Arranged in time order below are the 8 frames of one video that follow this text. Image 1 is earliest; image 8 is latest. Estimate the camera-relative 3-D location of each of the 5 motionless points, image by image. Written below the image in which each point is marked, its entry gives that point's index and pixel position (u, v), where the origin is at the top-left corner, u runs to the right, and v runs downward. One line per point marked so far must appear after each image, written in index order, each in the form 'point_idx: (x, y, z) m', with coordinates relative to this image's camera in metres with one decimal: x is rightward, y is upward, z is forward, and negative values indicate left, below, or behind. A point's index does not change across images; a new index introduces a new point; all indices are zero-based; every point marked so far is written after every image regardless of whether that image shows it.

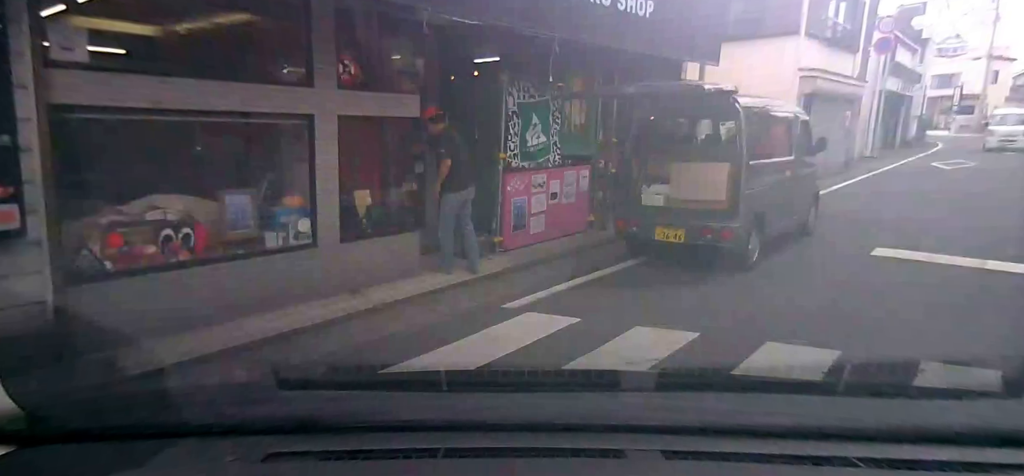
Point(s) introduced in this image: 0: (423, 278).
0: (-0.9, -0.5, +6.5) m
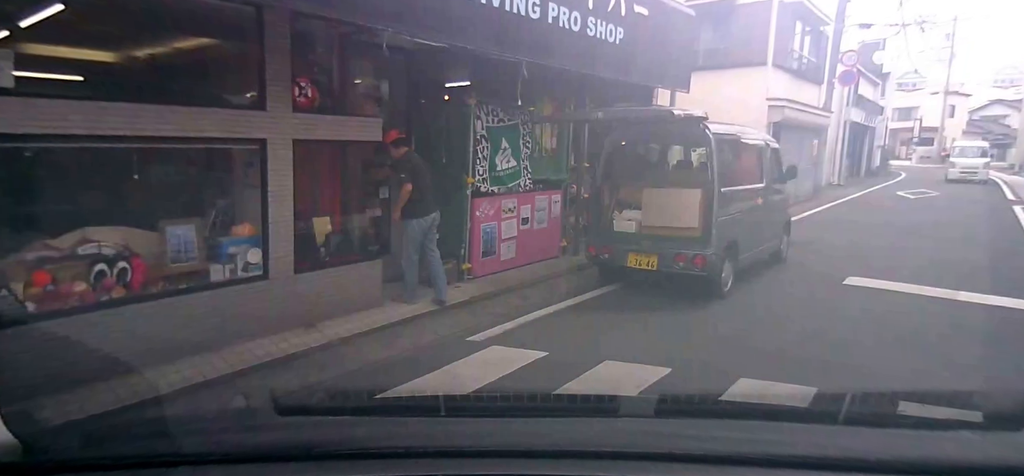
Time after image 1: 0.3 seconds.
0: (-1.2, -0.8, +6.2) m
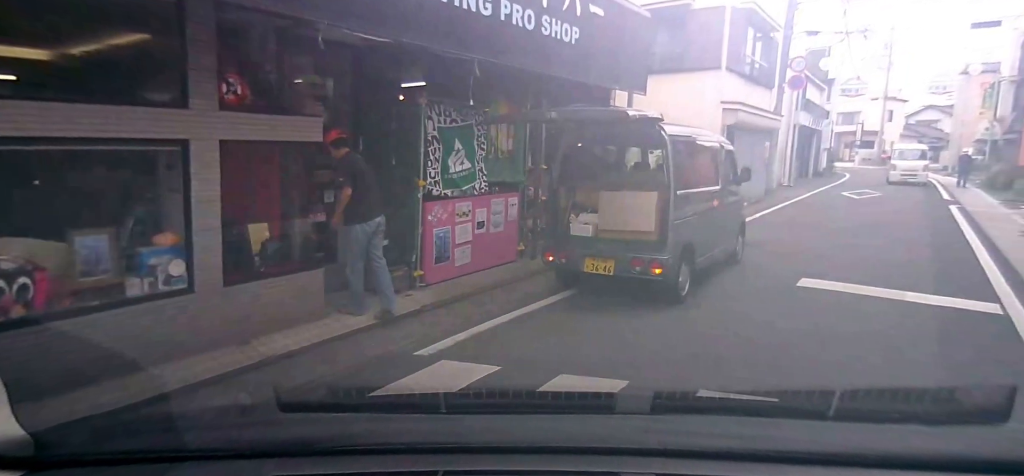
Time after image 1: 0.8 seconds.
0: (-1.7, -0.8, +5.8) m
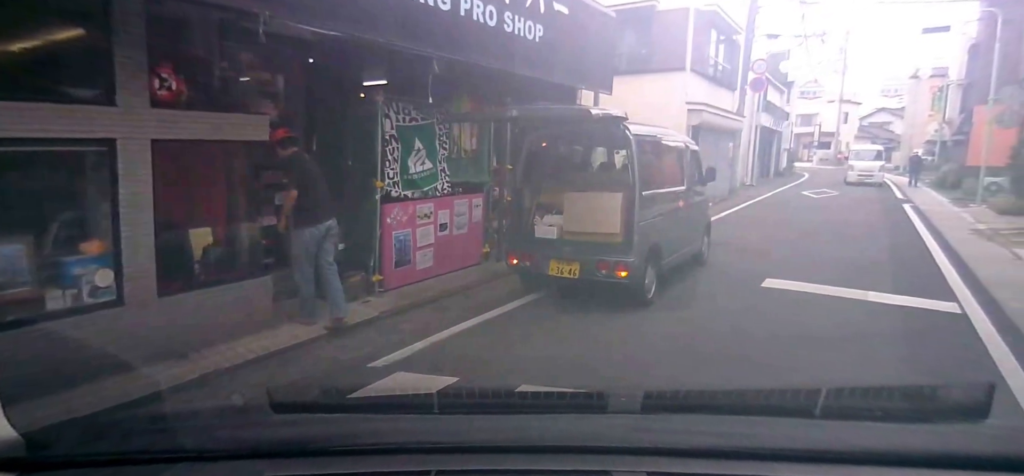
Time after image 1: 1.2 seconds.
0: (-2.1, -0.9, +5.5) m
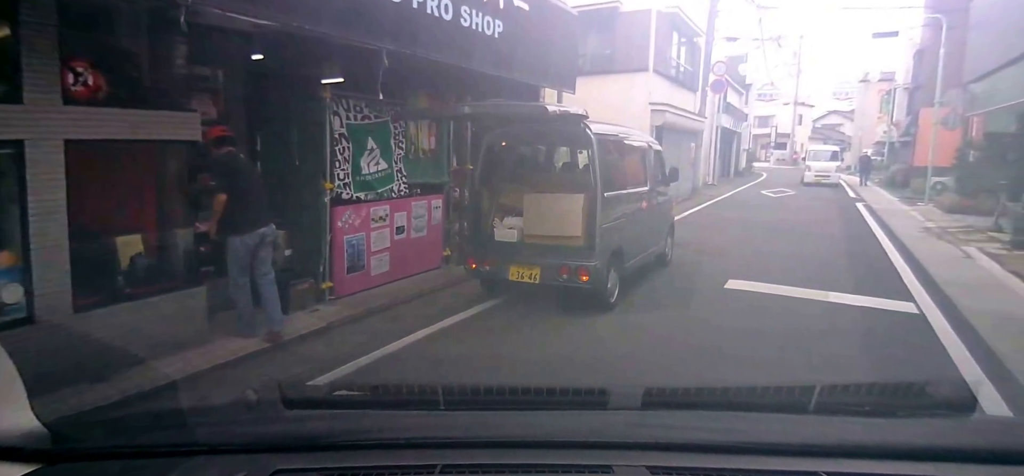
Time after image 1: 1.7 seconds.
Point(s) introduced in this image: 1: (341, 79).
0: (-2.5, -0.9, +5.1) m
1: (-1.8, +1.7, +6.2) m
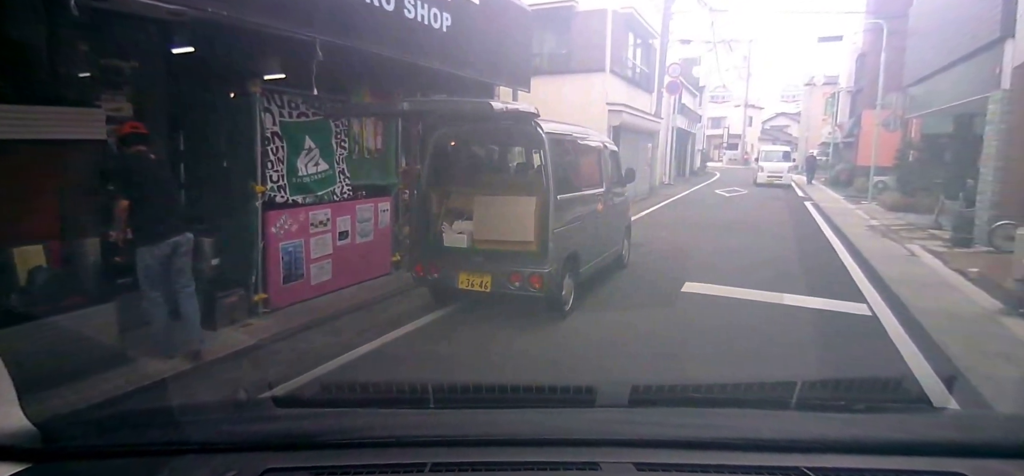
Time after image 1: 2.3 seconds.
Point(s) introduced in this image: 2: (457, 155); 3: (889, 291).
0: (-2.9, -1.0, +4.6) m
1: (-2.3, +1.6, +5.7) m
2: (-0.6, +0.9, +6.5) m
3: (+5.7, -0.8, +8.7) m
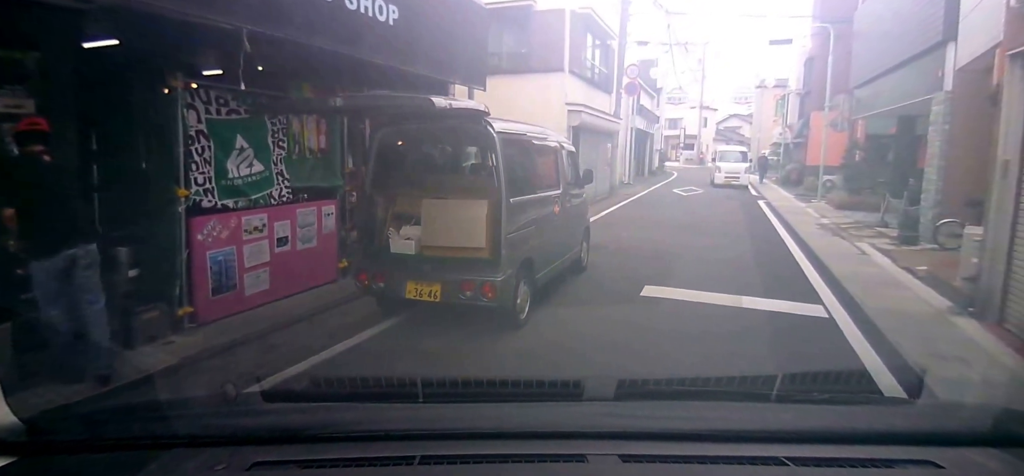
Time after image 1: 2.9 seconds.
0: (-3.3, -1.1, +4.1) m
1: (-2.8, +1.6, +5.3) m
2: (-1.1, +0.9, +6.2) m
3: (+5.0, -0.8, +8.7) m
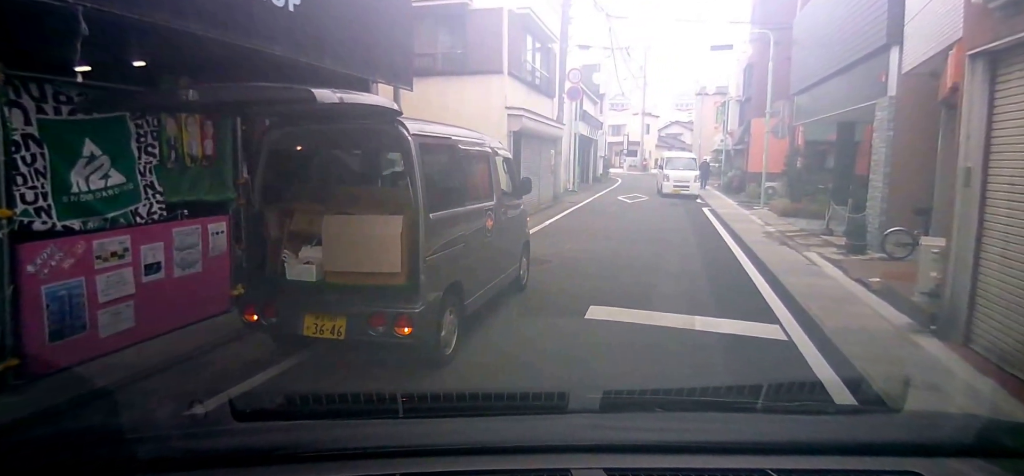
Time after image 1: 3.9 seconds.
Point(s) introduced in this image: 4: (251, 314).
0: (-3.8, -1.3, +2.9) m
1: (-3.4, +1.3, +4.2) m
2: (-1.8, +0.7, +5.2) m
3: (+4.1, -1.0, +8.3) m
4: (-2.2, -0.6, +5.0) m
